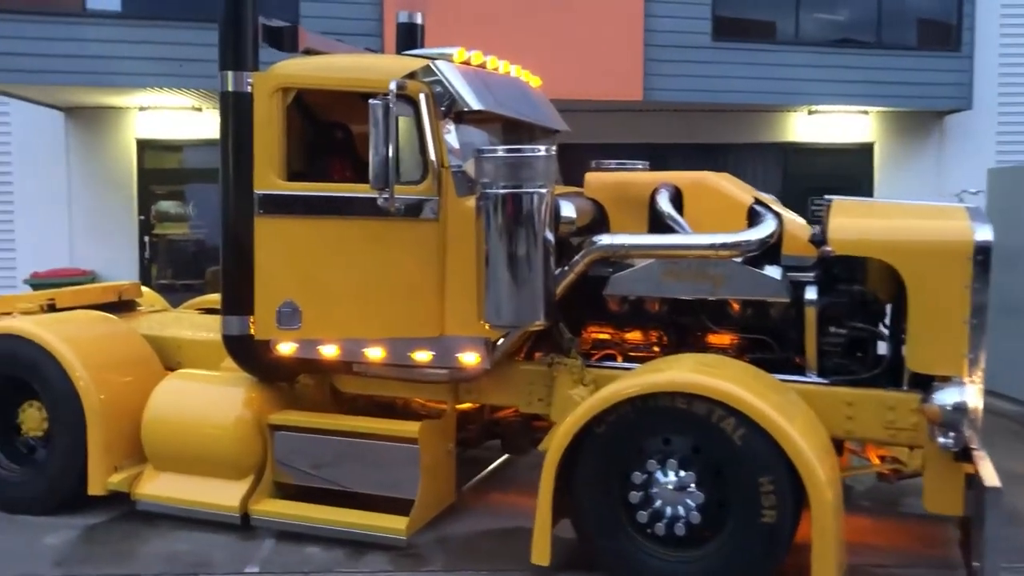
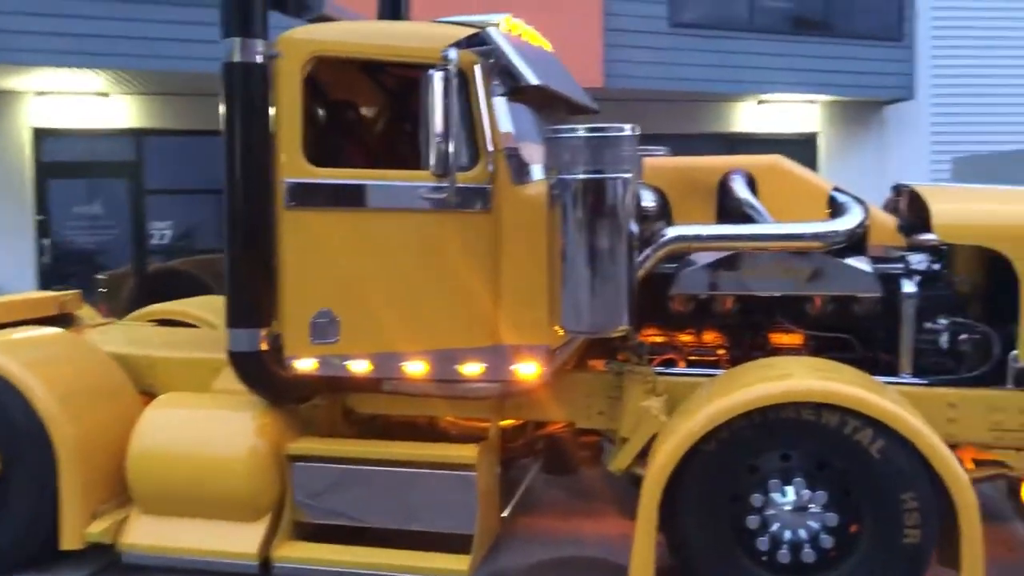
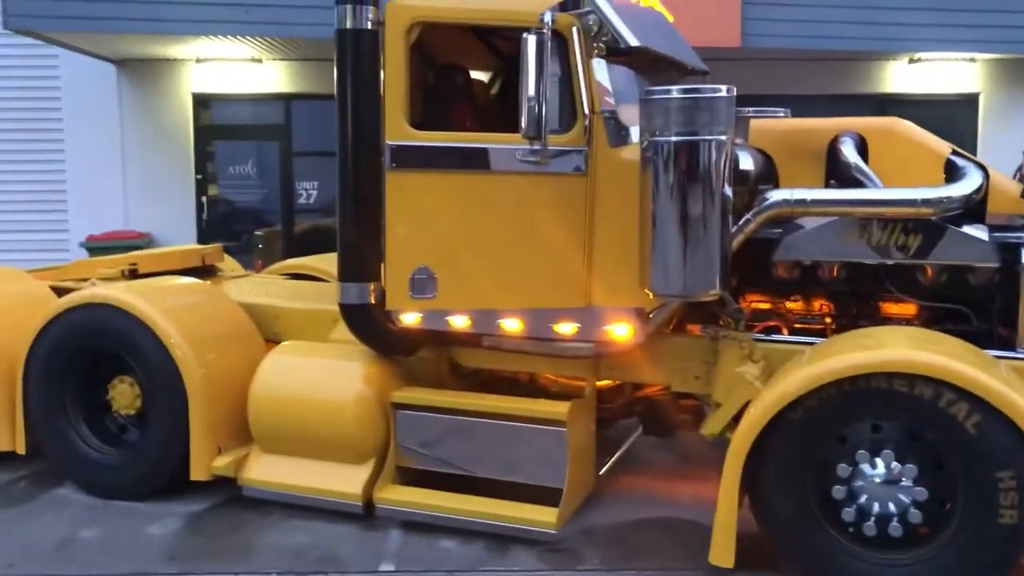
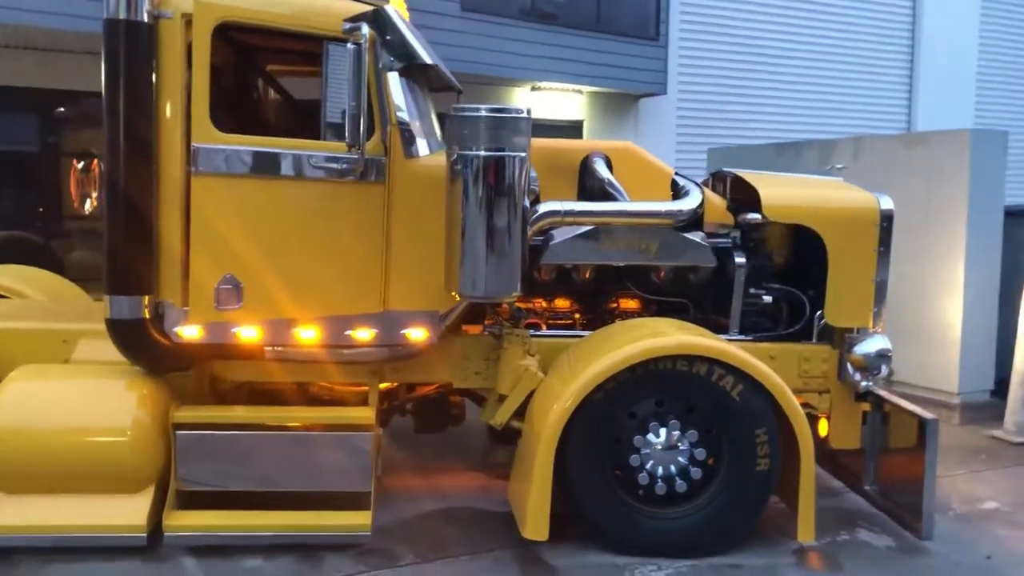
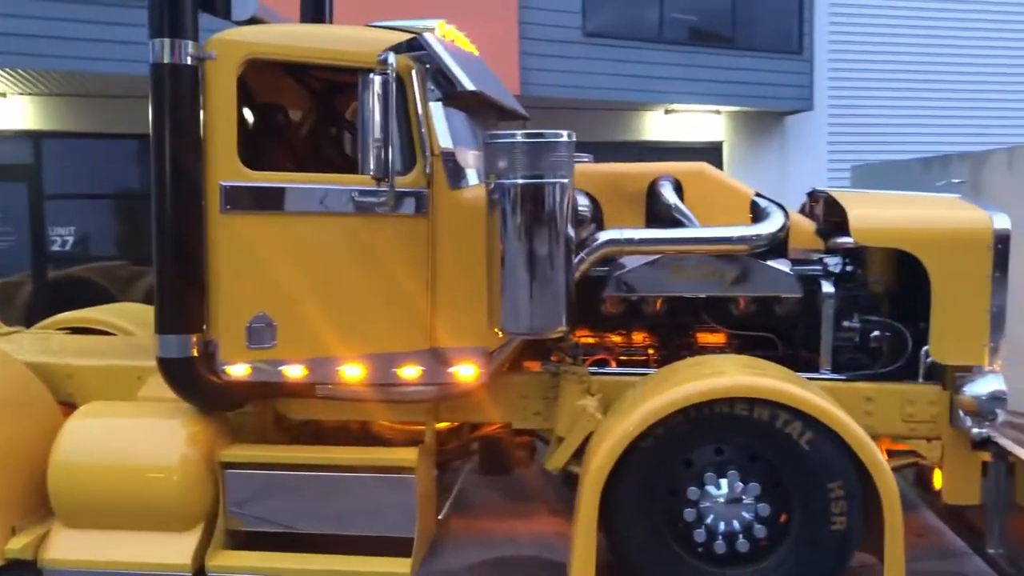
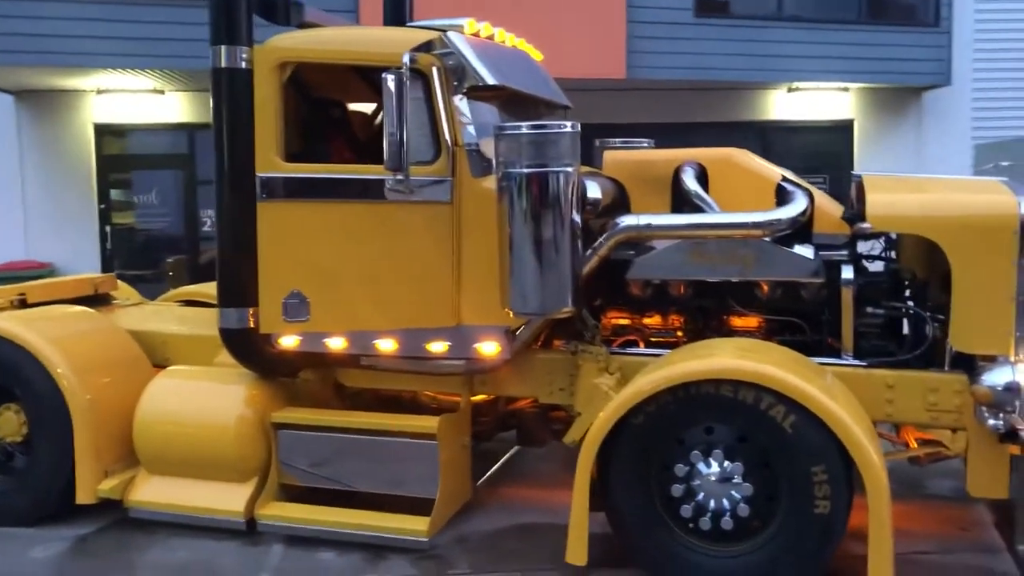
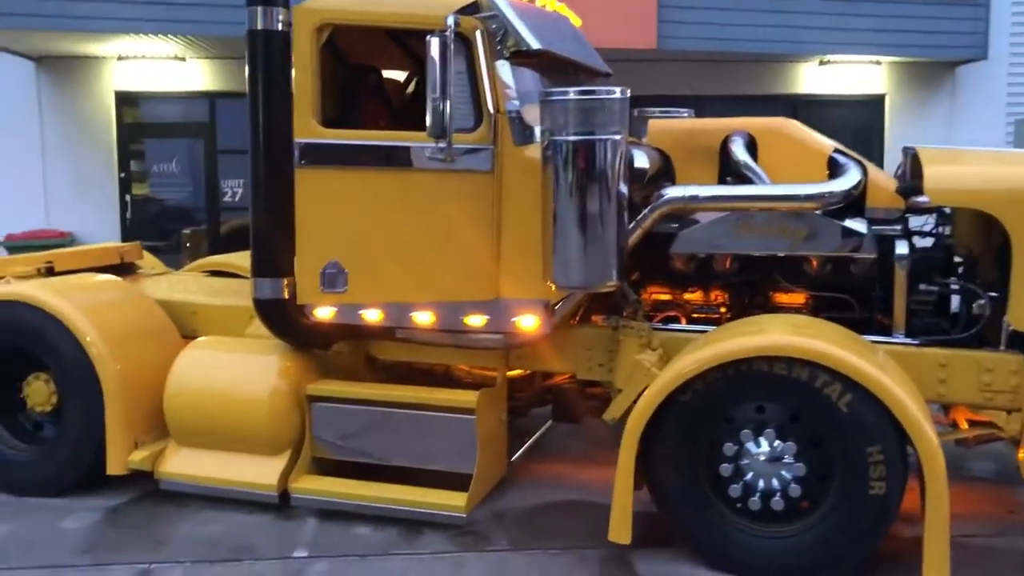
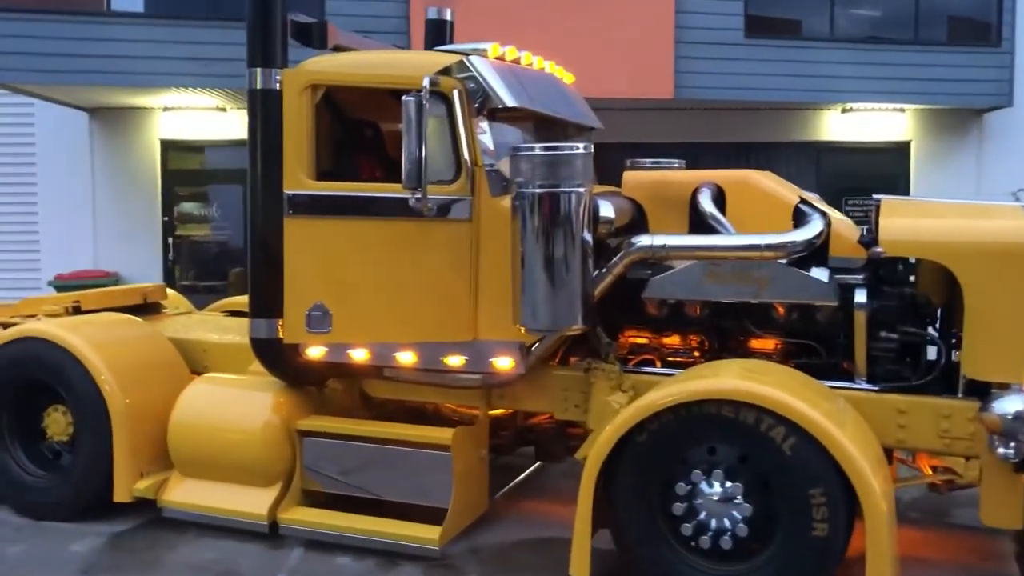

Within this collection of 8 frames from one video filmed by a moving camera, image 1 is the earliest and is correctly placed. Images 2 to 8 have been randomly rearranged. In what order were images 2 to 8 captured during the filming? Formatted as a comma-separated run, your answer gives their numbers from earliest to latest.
8, 6, 7, 3, 2, 5, 4
